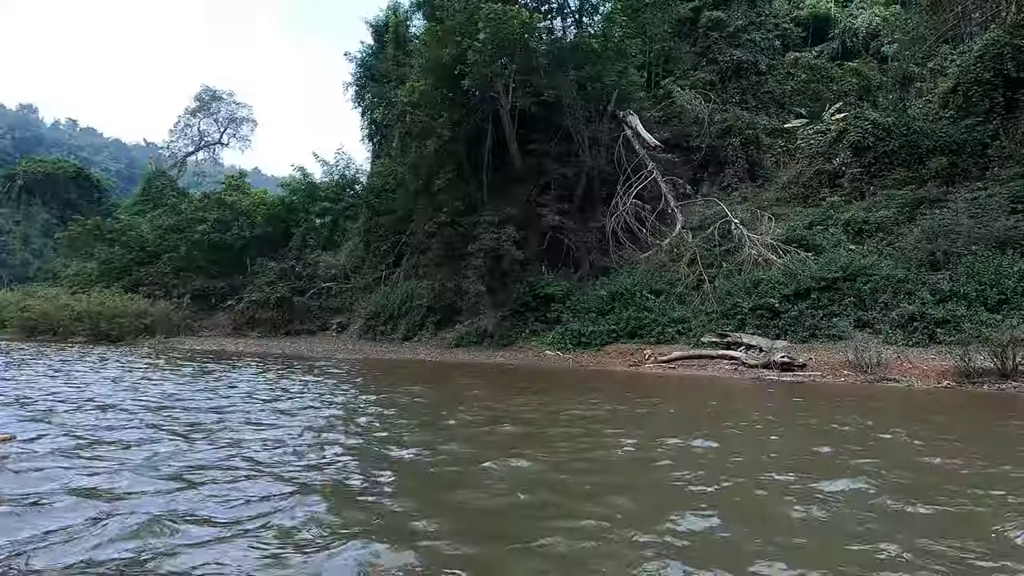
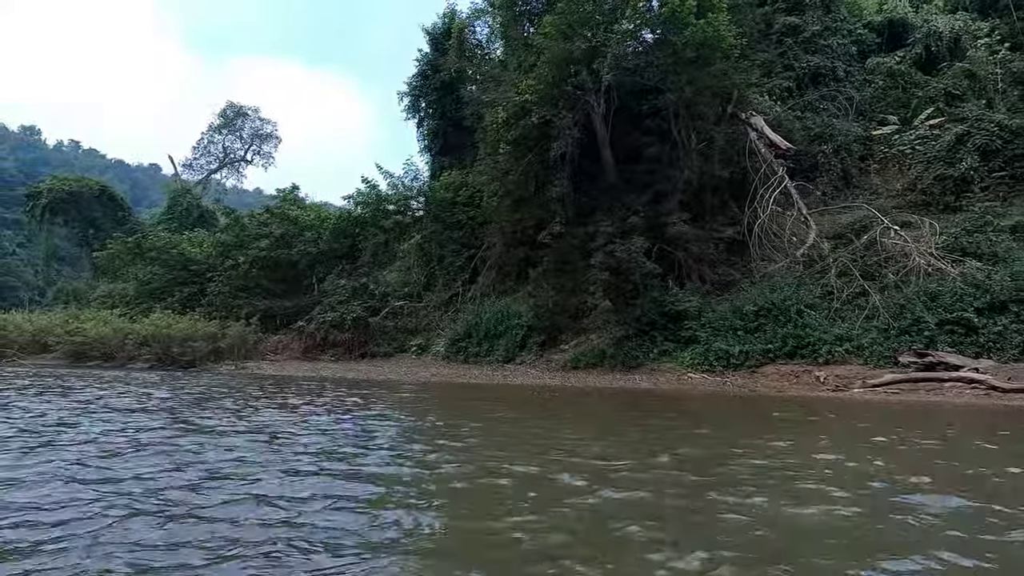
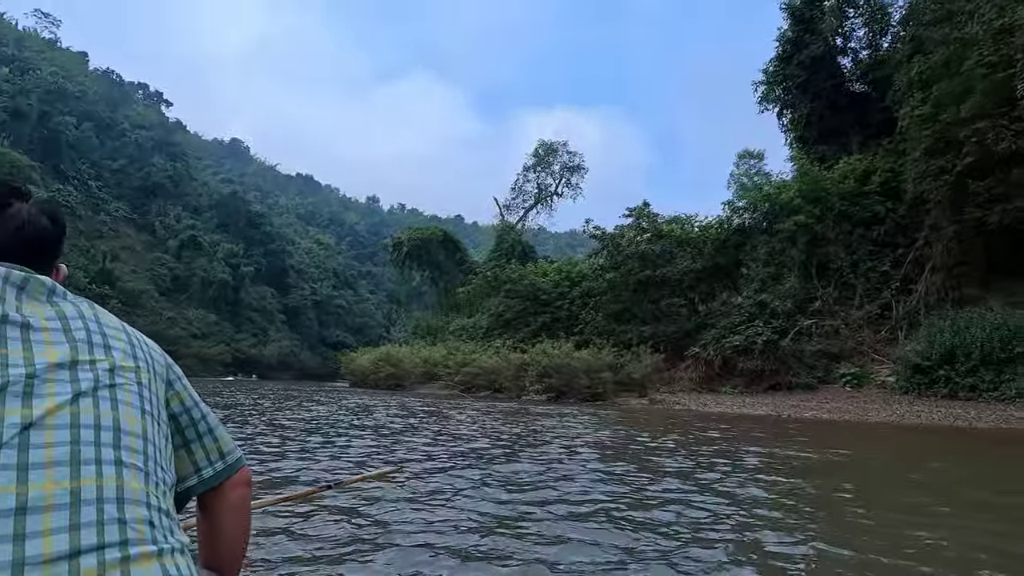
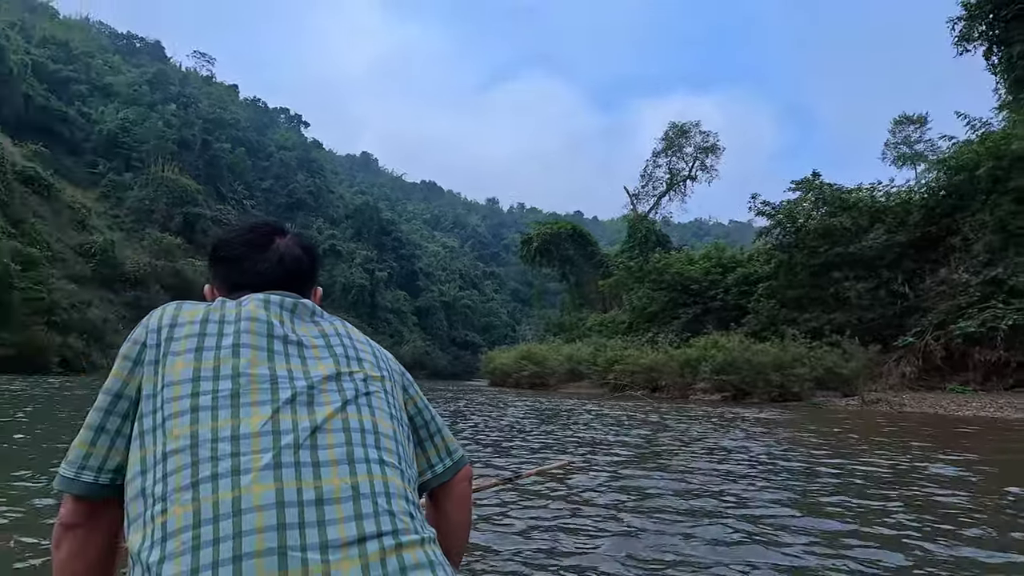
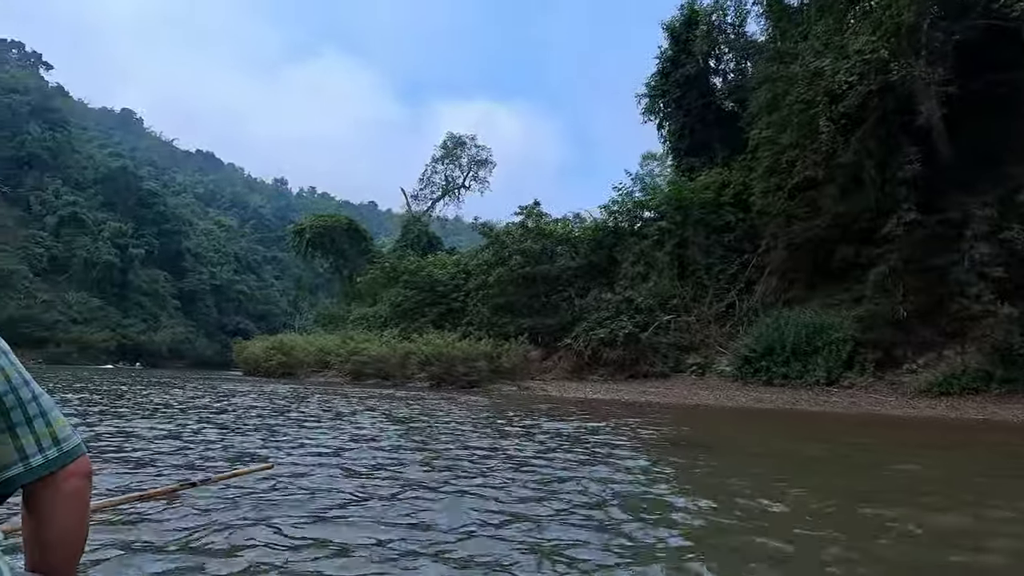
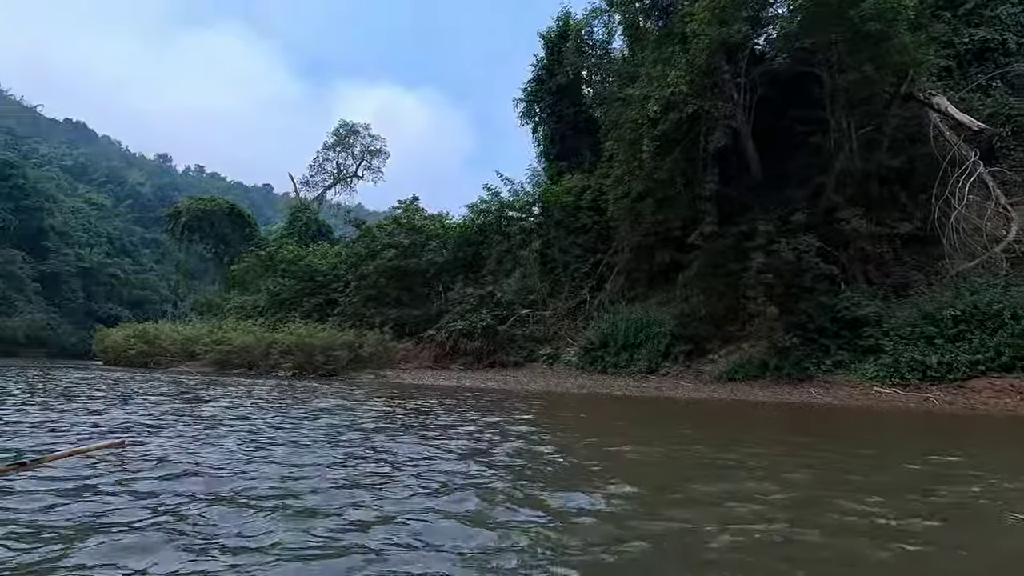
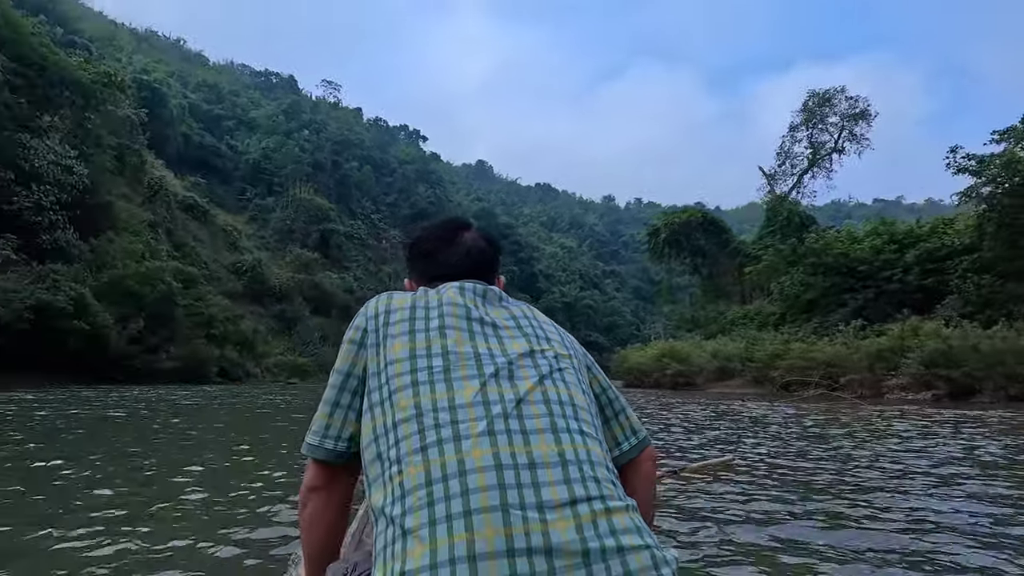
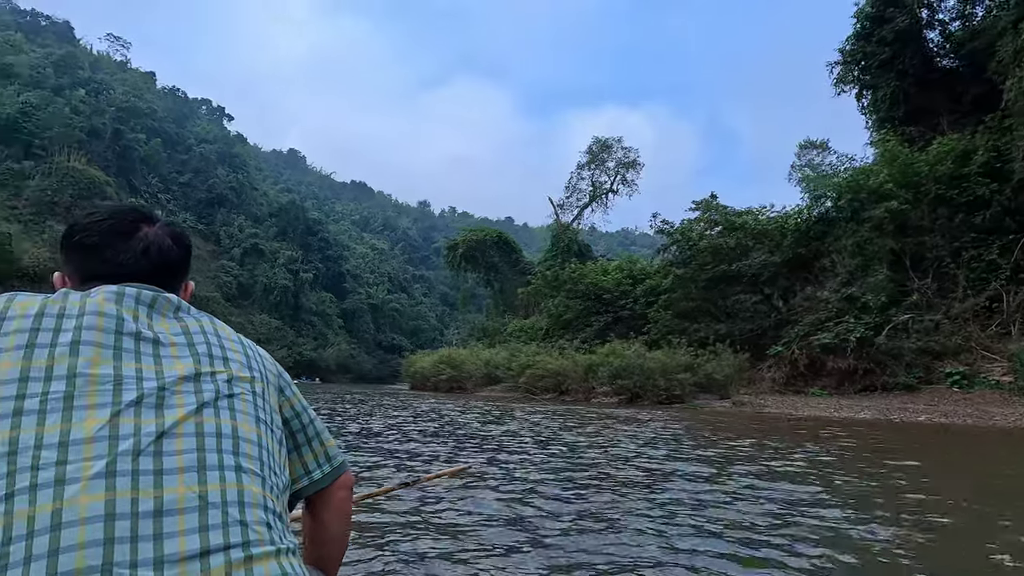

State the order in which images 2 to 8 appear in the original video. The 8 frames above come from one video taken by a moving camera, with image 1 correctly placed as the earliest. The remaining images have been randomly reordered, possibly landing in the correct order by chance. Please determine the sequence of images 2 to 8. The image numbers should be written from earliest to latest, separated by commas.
2, 6, 5, 3, 8, 4, 7
